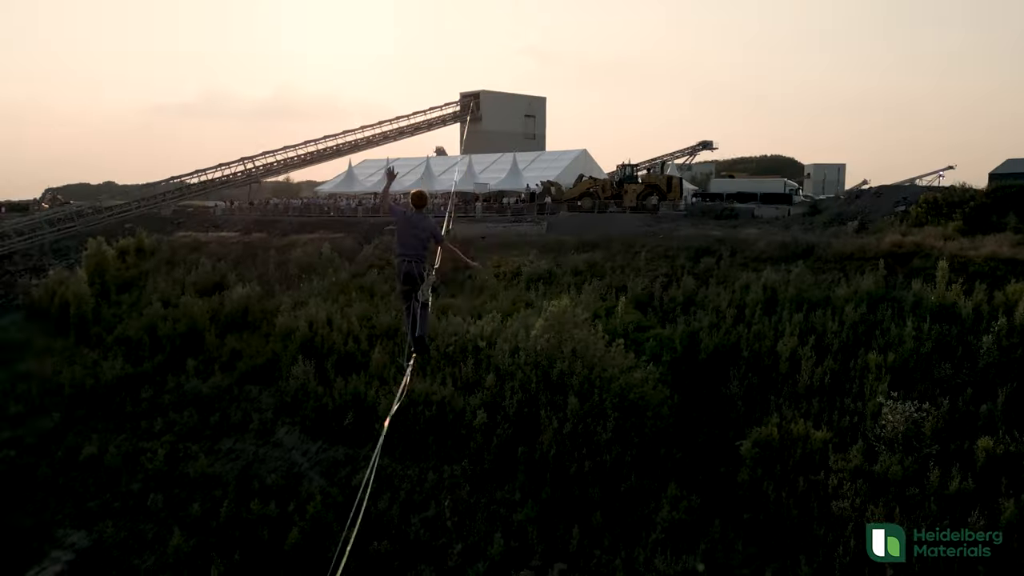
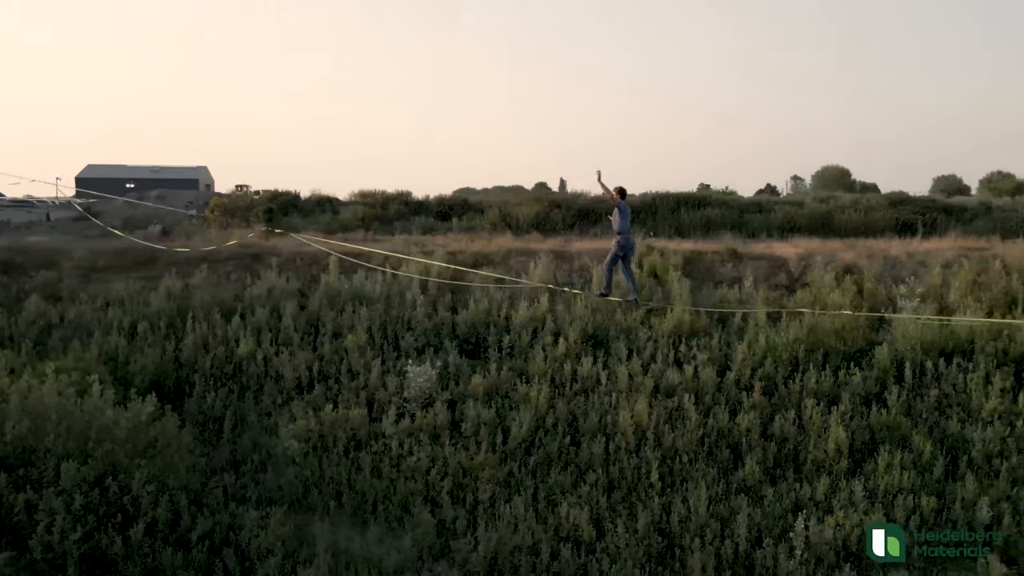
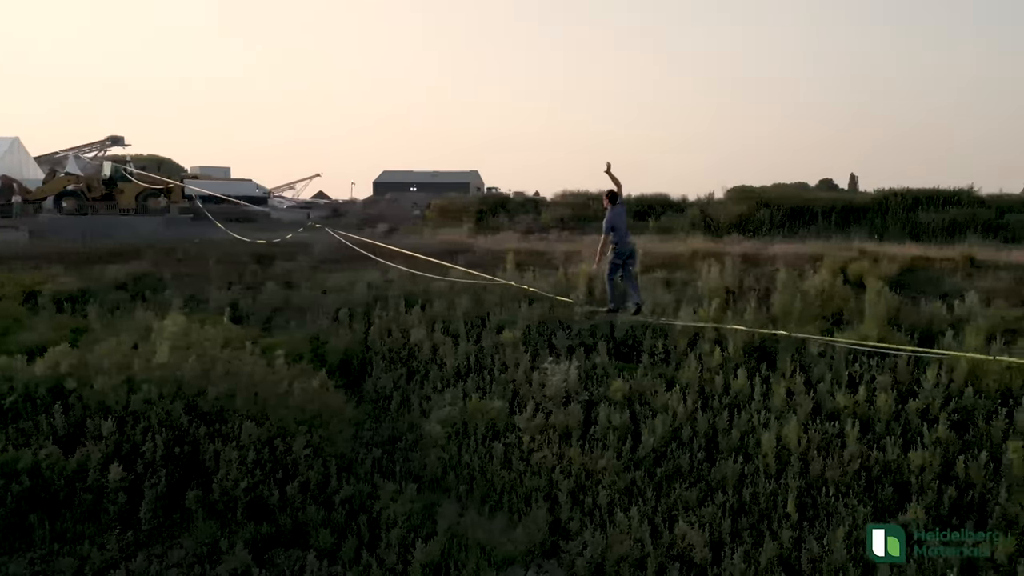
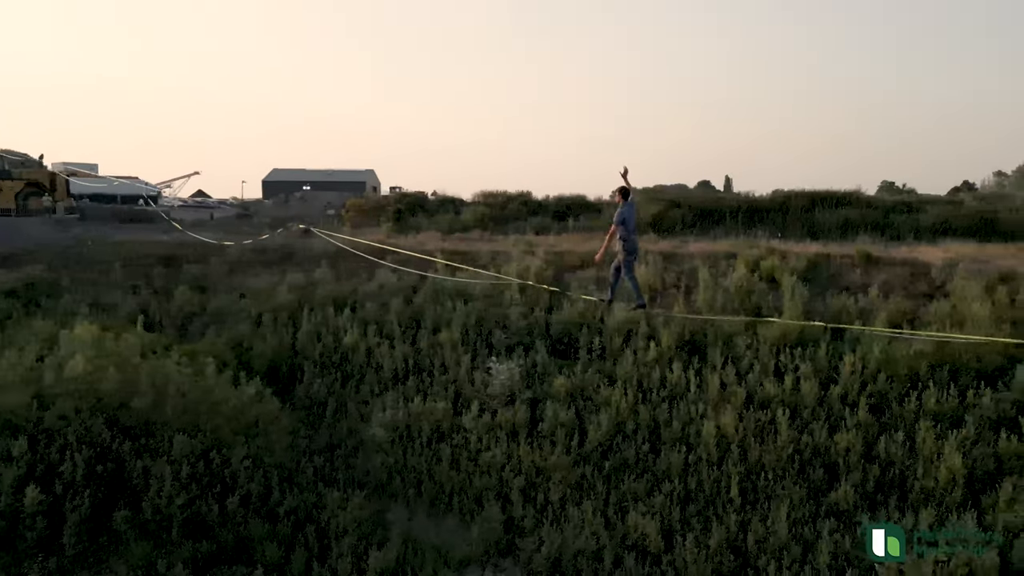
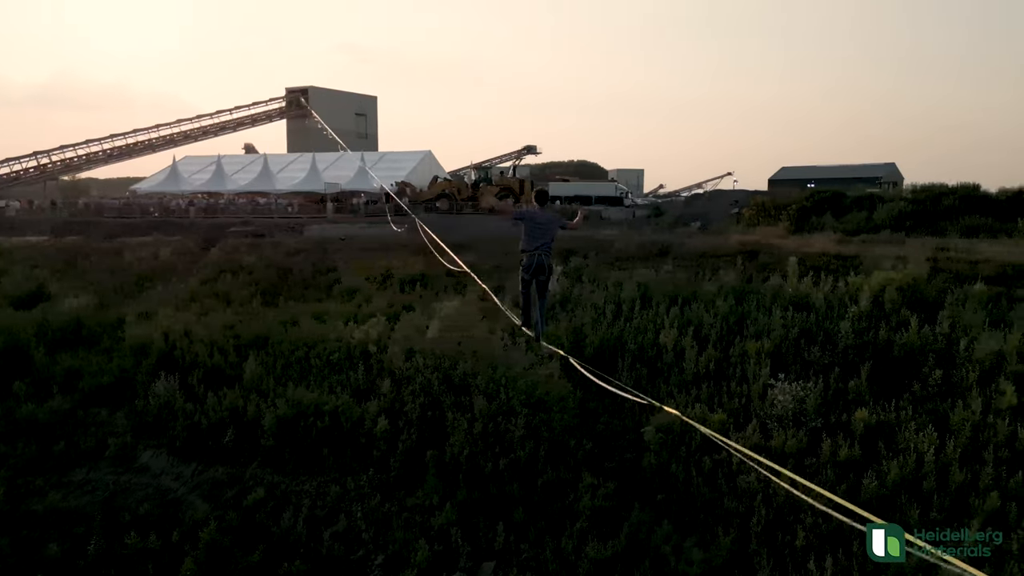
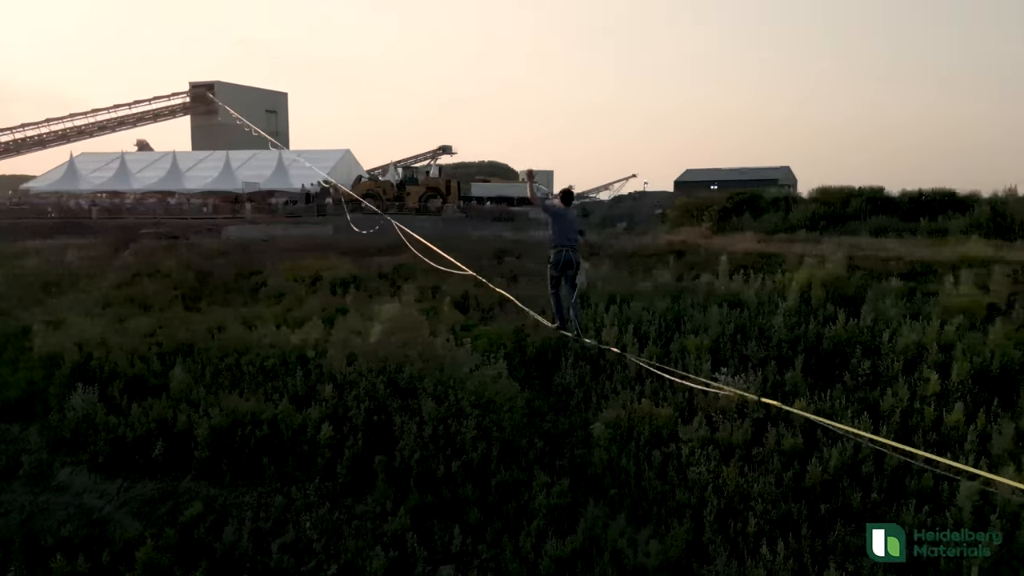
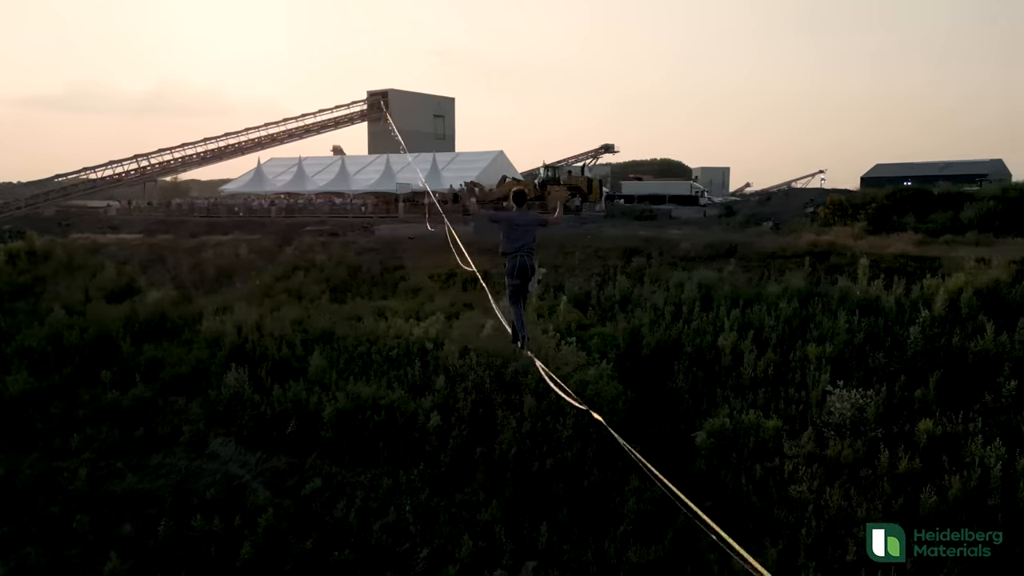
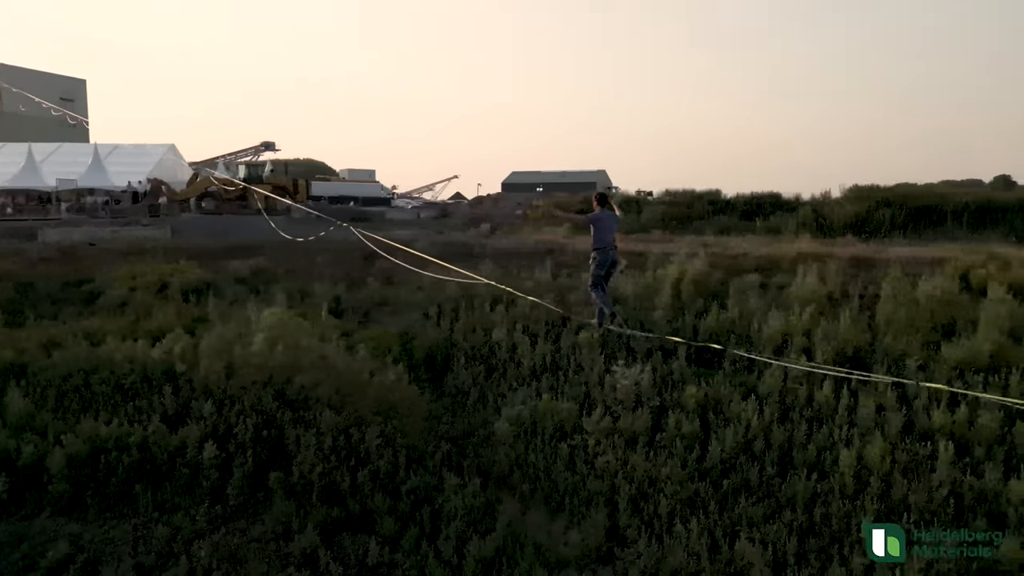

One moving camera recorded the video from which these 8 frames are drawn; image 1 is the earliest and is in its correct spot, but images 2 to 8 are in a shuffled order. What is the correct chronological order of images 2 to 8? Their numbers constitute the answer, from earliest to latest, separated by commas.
7, 5, 6, 8, 3, 4, 2
